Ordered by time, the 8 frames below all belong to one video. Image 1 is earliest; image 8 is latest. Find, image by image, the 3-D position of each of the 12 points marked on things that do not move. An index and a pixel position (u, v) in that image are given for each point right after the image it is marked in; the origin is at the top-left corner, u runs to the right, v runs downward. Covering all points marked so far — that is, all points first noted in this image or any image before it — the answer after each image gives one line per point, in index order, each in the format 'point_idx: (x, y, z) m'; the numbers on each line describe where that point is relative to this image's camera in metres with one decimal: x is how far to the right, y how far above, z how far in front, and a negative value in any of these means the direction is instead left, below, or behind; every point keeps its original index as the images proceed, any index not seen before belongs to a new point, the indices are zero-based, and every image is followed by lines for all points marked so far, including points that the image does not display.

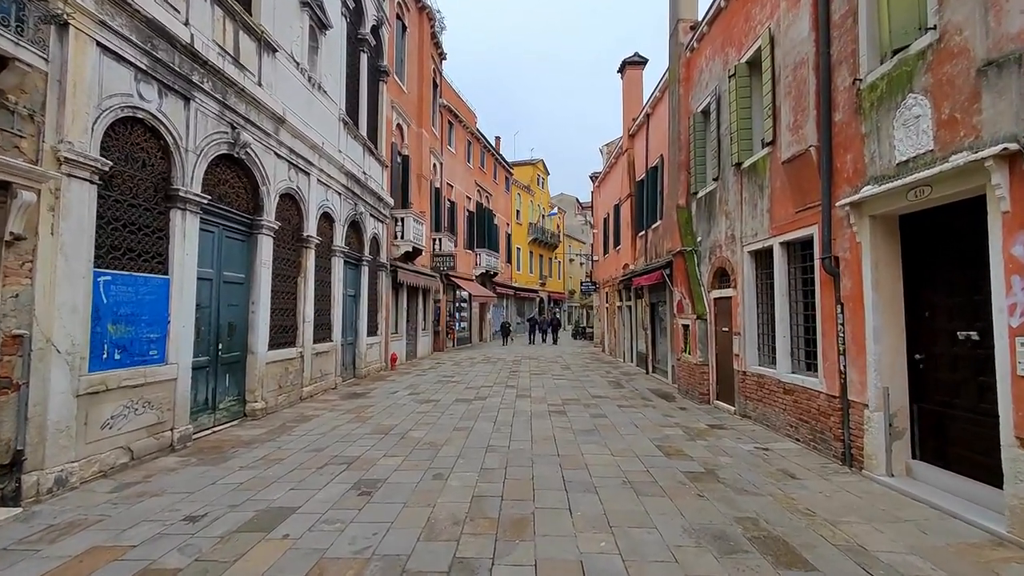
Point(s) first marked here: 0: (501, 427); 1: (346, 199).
0: (-0.2, -2.1, +7.4) m
1: (-4.0, +2.2, +12.2) m
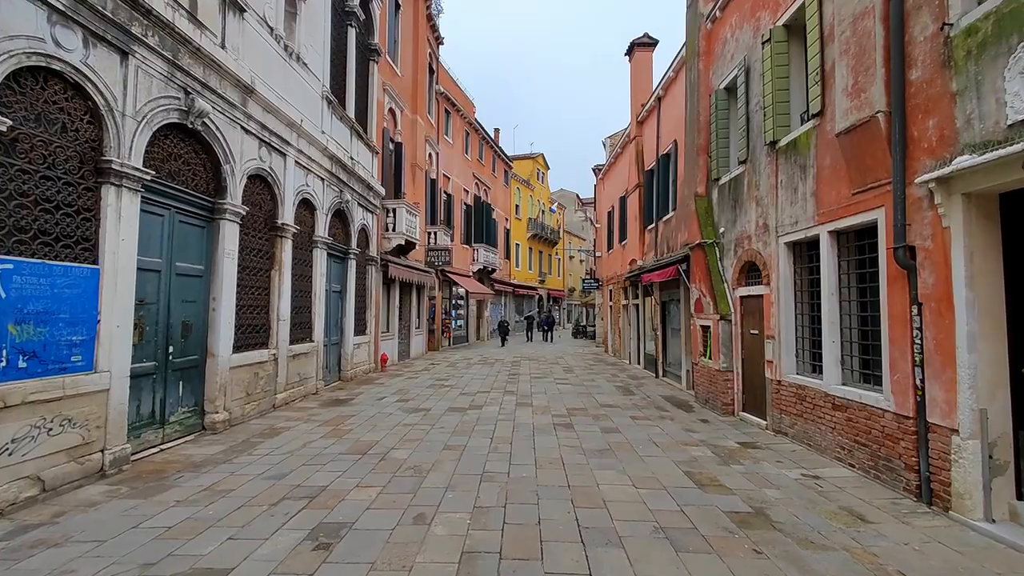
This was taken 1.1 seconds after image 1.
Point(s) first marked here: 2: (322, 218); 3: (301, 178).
0: (-0.2, -2.0, +6.4) m
1: (-4.0, +2.3, +11.1) m
2: (-4.0, +1.5, +10.6) m
3: (-4.1, +2.1, +9.6) m
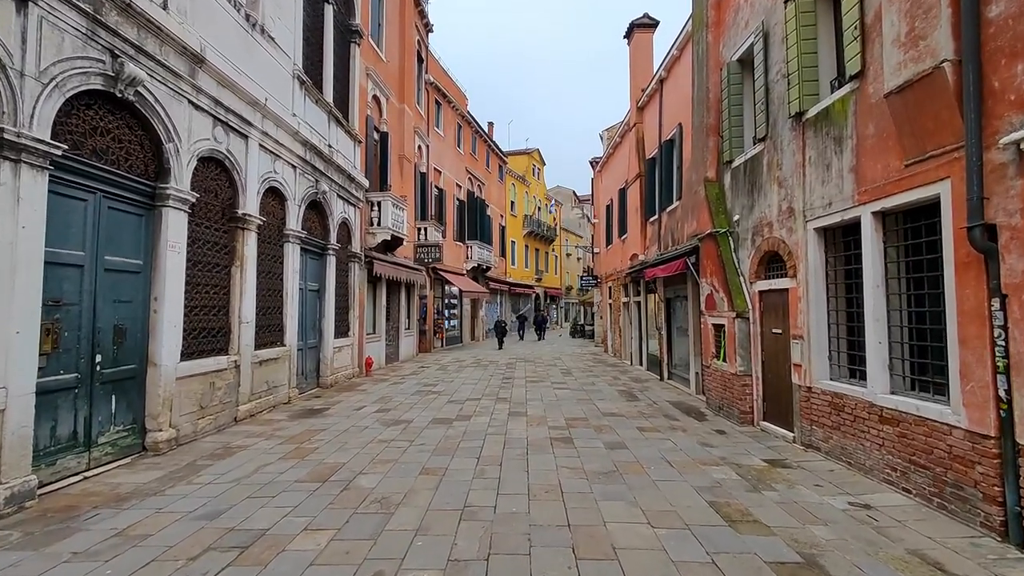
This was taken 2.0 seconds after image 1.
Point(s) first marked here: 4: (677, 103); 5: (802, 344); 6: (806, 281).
0: (-0.3, -2.0, +5.4) m
1: (-4.2, +2.3, +10.1) m
2: (-4.2, +1.5, +9.6) m
3: (-4.3, +2.2, +8.6) m
4: (+3.8, +4.2, +11.3) m
5: (+3.6, -0.7, +6.3) m
6: (+3.7, +0.1, +6.2) m
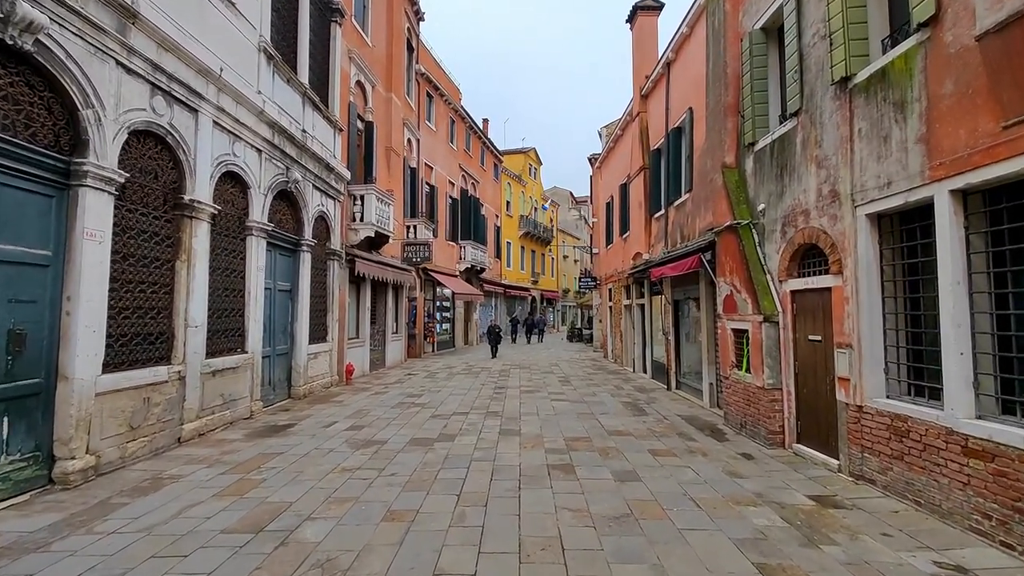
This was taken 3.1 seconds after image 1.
0: (-0.4, -1.9, +4.3) m
1: (-4.3, +2.3, +9.0) m
2: (-4.3, +1.5, +8.5) m
3: (-4.4, +2.2, +7.6) m
4: (+3.6, +4.2, +10.3) m
5: (+3.5, -0.7, +5.2) m
6: (+3.6, +0.1, +5.2) m
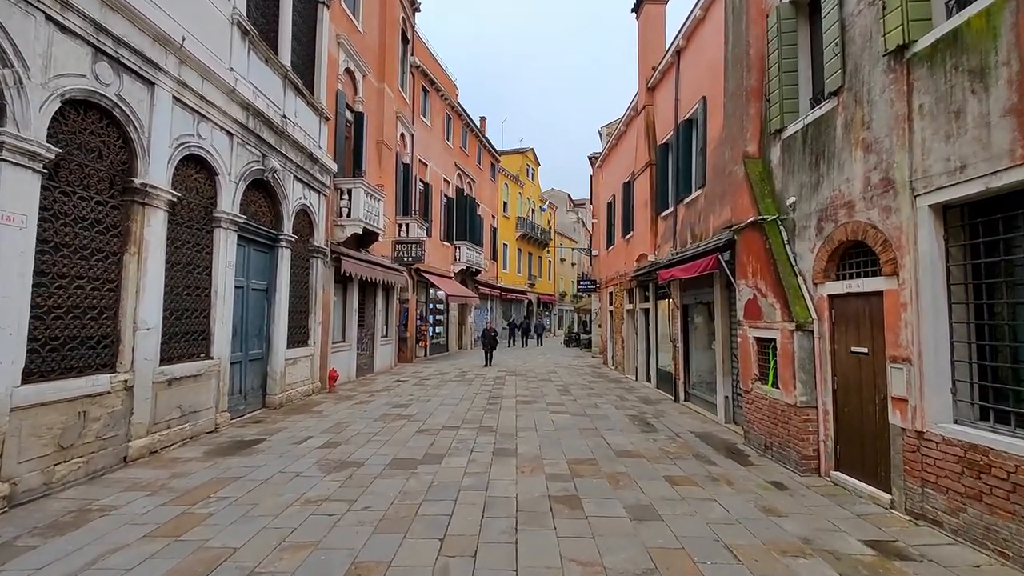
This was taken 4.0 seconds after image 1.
0: (-0.4, -1.9, +3.5) m
1: (-4.4, +2.4, +8.2) m
2: (-4.4, +1.6, +7.7) m
3: (-4.4, +2.2, +6.7) m
4: (+3.6, +4.1, +9.5) m
5: (+3.5, -0.7, +4.4) m
6: (+3.6, +0.1, +4.4) m
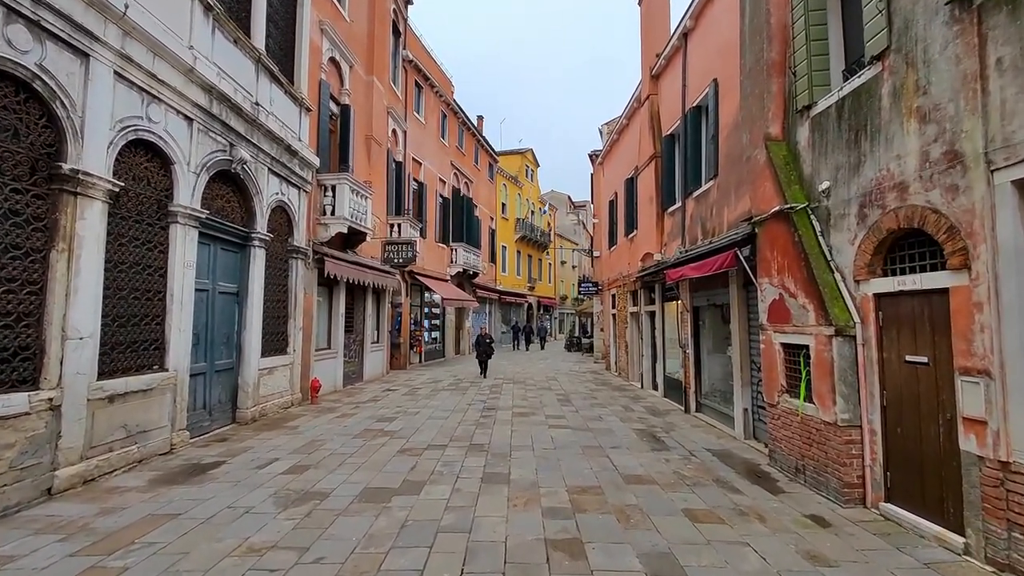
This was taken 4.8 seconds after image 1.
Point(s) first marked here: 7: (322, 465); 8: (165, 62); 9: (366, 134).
0: (-0.5, -1.9, +2.7) m
1: (-4.5, +2.3, +7.4) m
2: (-4.5, +1.5, +6.9) m
3: (-4.5, +2.2, +5.9) m
4: (+3.5, +4.1, +8.7) m
5: (+3.4, -0.7, +3.6) m
6: (+3.4, +0.1, +3.5) m
7: (-2.3, -2.1, +5.9) m
8: (-4.5, +2.9, +6.4) m
9: (-4.2, +4.4, +14.3) m
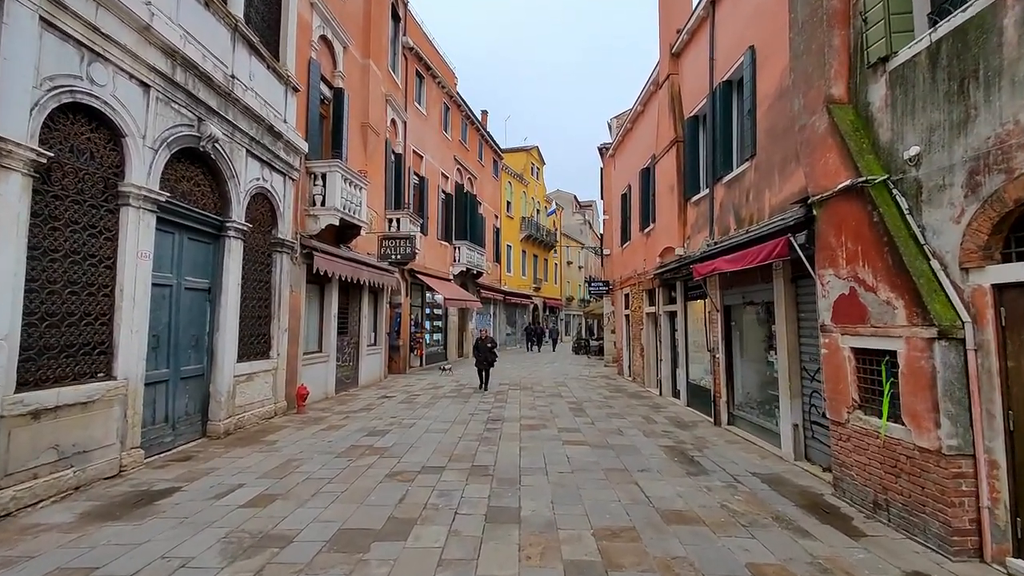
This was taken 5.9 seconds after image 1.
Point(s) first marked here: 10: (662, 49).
0: (-0.4, -1.8, +1.6) m
1: (-4.4, +2.4, +6.4) m
2: (-4.4, +1.6, +5.9) m
3: (-4.4, +2.3, +4.9) m
4: (+3.6, +4.2, +7.7) m
5: (+3.5, -0.6, +2.5) m
6: (+3.5, +0.2, +2.5) m
7: (-2.2, -2.0, +4.9) m
8: (-4.4, +3.0, +5.5) m
9: (-4.0, +4.5, +13.3) m
10: (+3.4, +5.5, +11.4) m
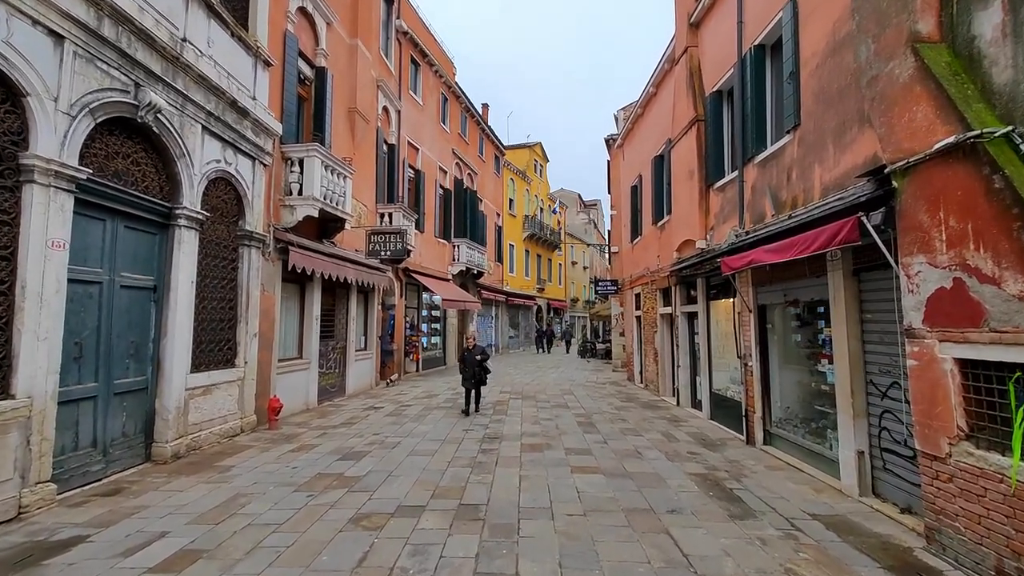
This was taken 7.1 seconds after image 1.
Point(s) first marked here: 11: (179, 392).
0: (-0.5, -1.8, +0.5) m
1: (-4.4, +2.4, +5.3) m
2: (-4.4, +1.6, +4.8) m
3: (-4.5, +2.3, +3.8) m
4: (+3.6, +4.2, +6.5) m
5: (+3.4, -0.5, +1.3) m
6: (+3.5, +0.3, +1.3) m
7: (-2.2, -2.0, +3.8) m
8: (-4.4, +3.0, +4.4) m
9: (-4.0, +4.5, +12.2) m
10: (+3.4, +5.5, +10.2) m
11: (-4.4, -1.4, +6.5) m
